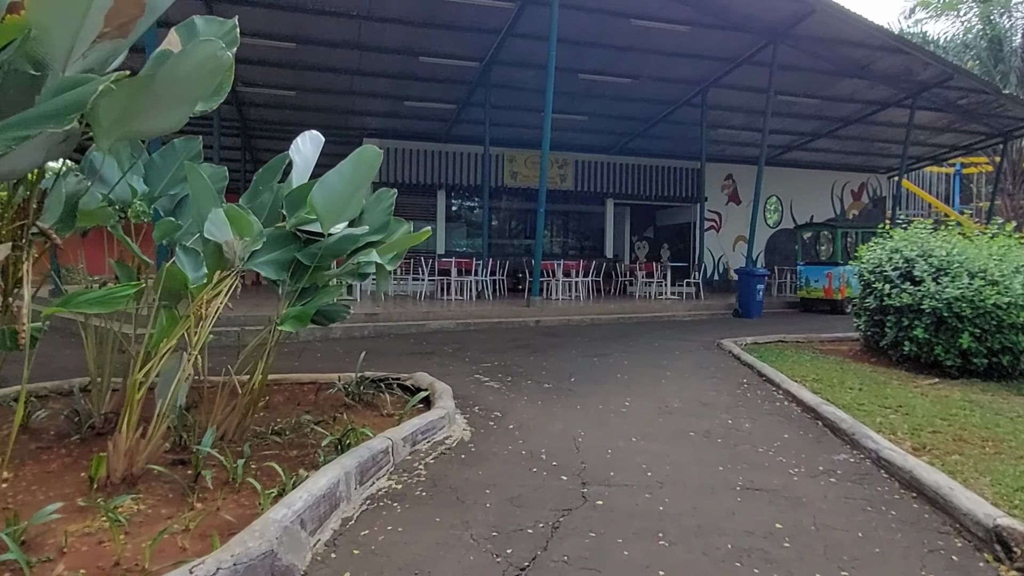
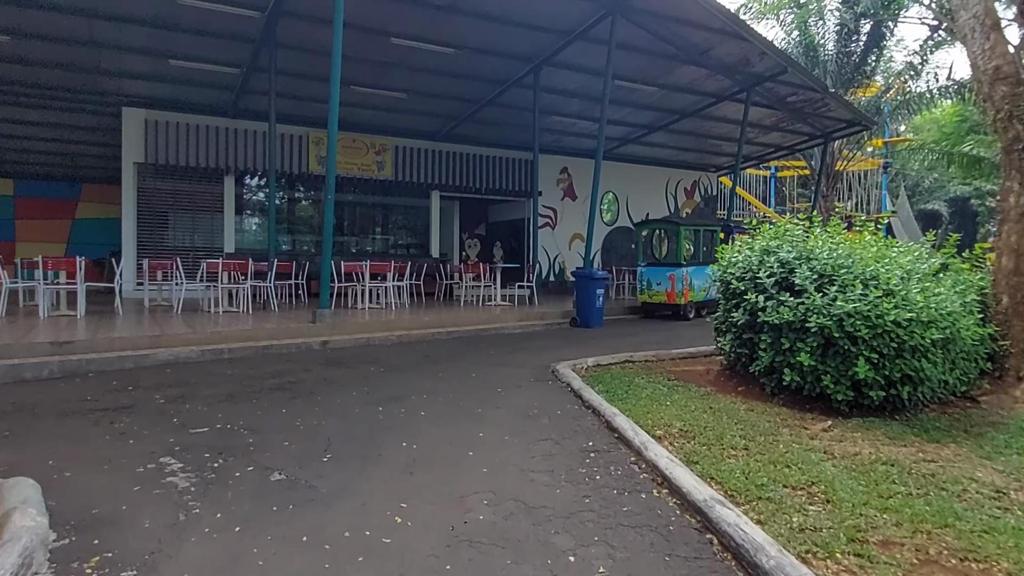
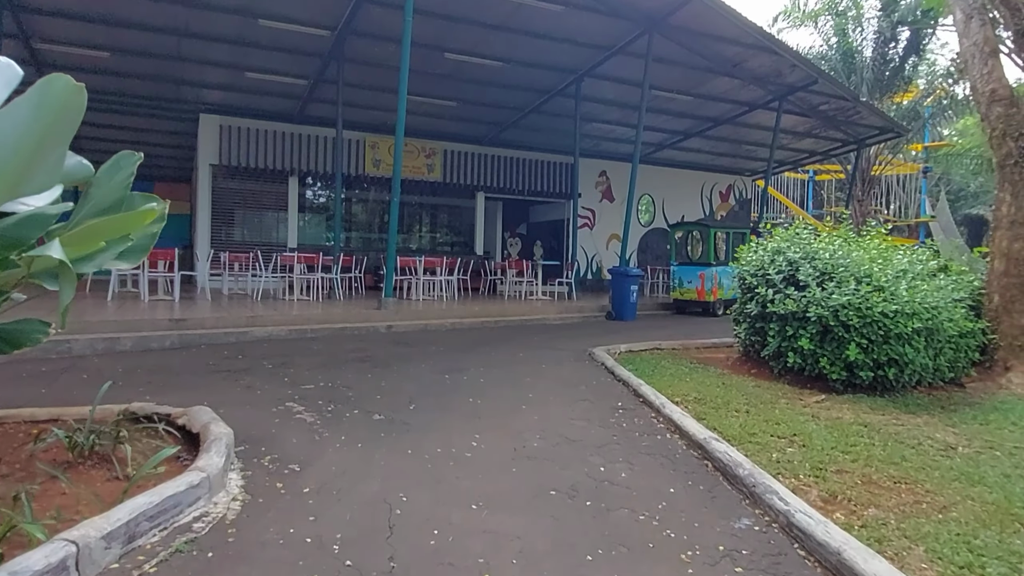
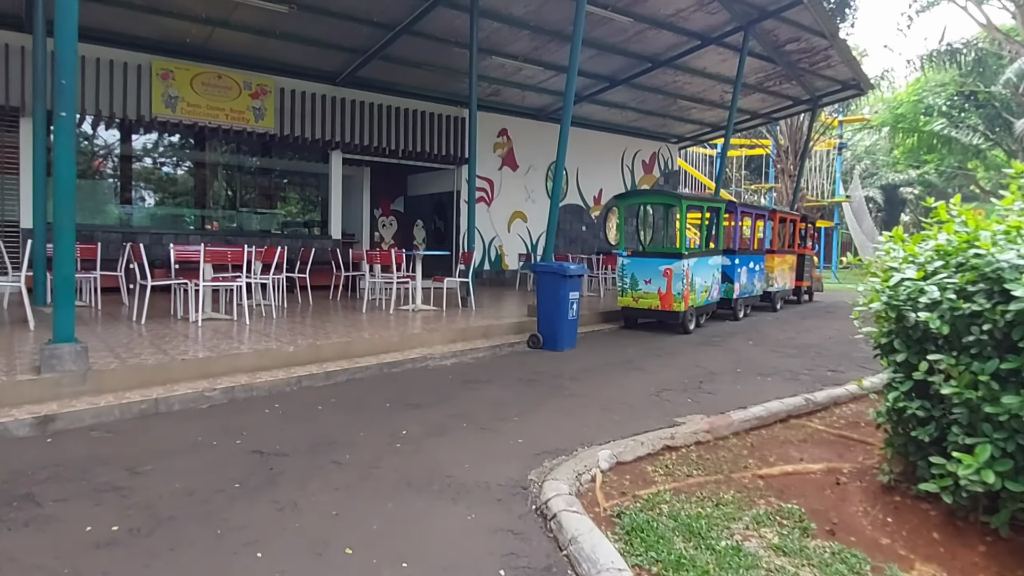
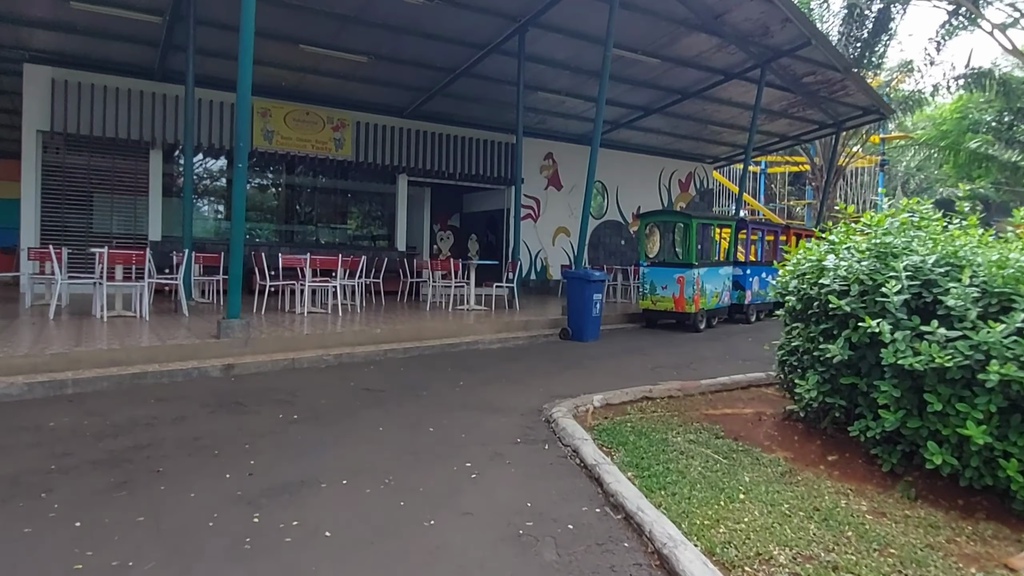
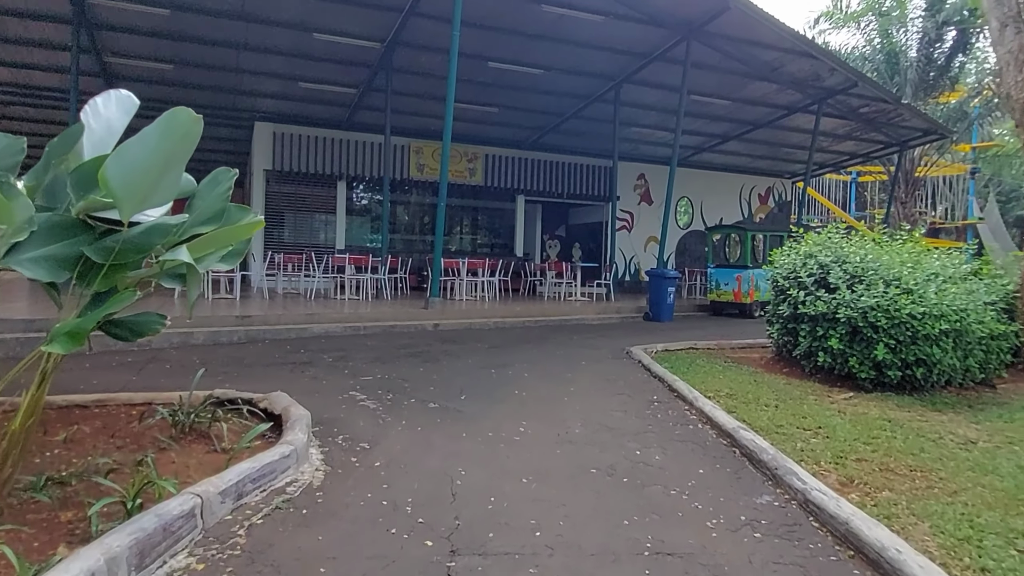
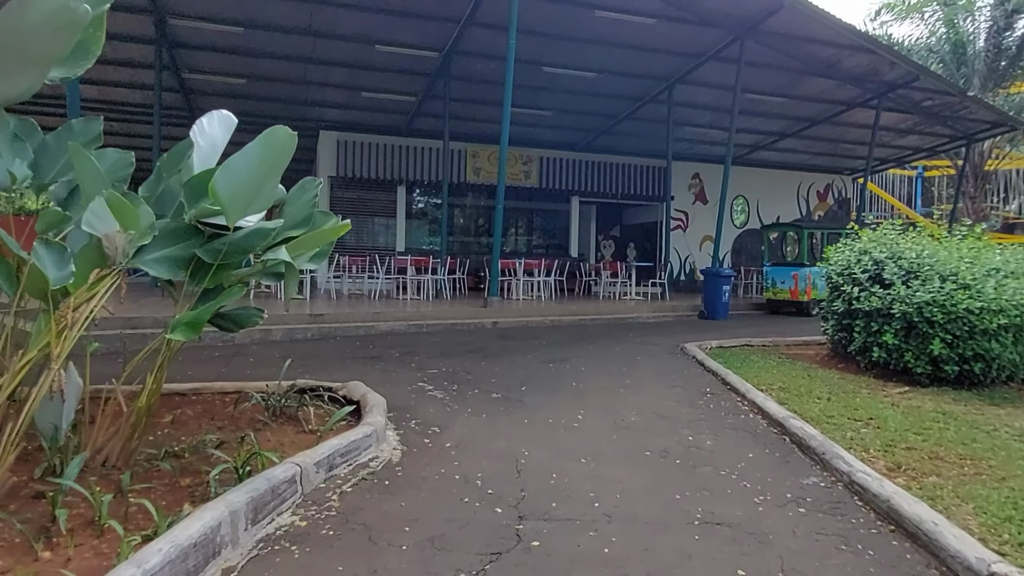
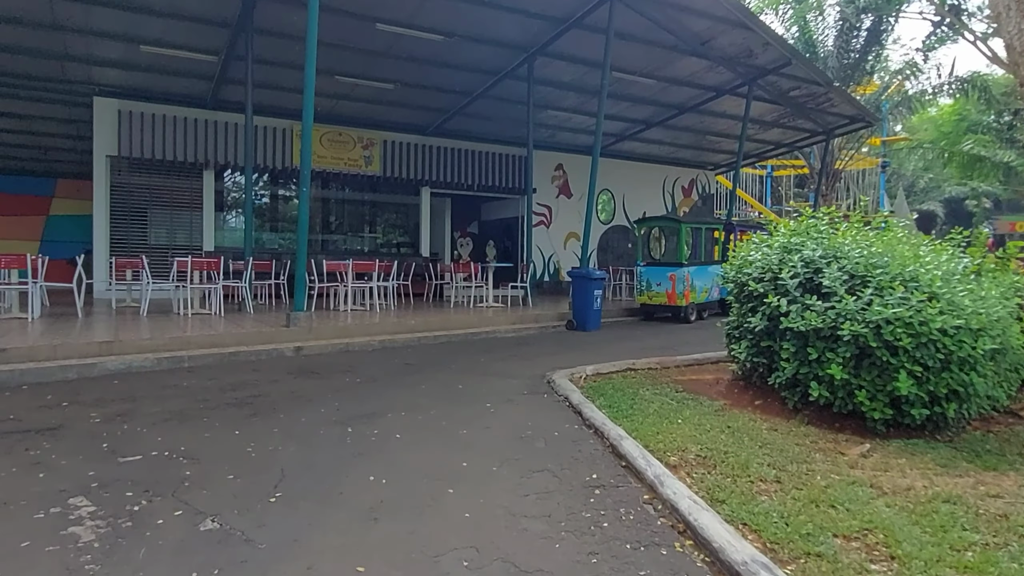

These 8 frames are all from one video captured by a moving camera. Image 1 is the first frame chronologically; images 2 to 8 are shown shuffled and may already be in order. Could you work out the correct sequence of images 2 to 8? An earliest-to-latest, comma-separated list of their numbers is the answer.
7, 6, 3, 2, 8, 5, 4
